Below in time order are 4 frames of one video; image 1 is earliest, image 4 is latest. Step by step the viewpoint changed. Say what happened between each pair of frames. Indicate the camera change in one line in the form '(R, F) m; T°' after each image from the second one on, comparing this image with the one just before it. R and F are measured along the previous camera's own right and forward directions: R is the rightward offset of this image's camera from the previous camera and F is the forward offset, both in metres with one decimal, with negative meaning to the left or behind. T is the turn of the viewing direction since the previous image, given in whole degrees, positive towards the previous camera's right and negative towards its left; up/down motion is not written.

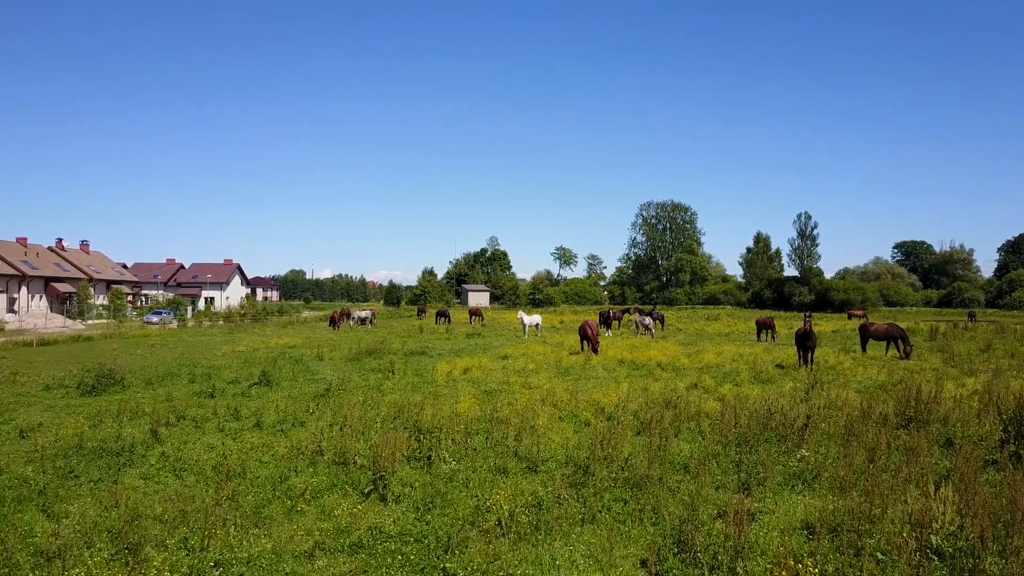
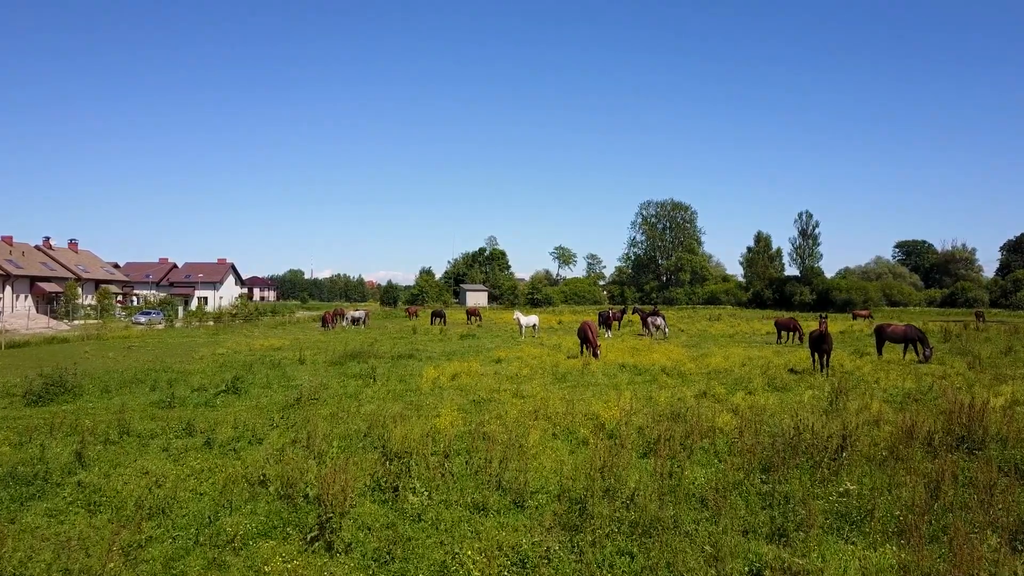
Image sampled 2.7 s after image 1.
(+0.2, +1.5) m; 0°
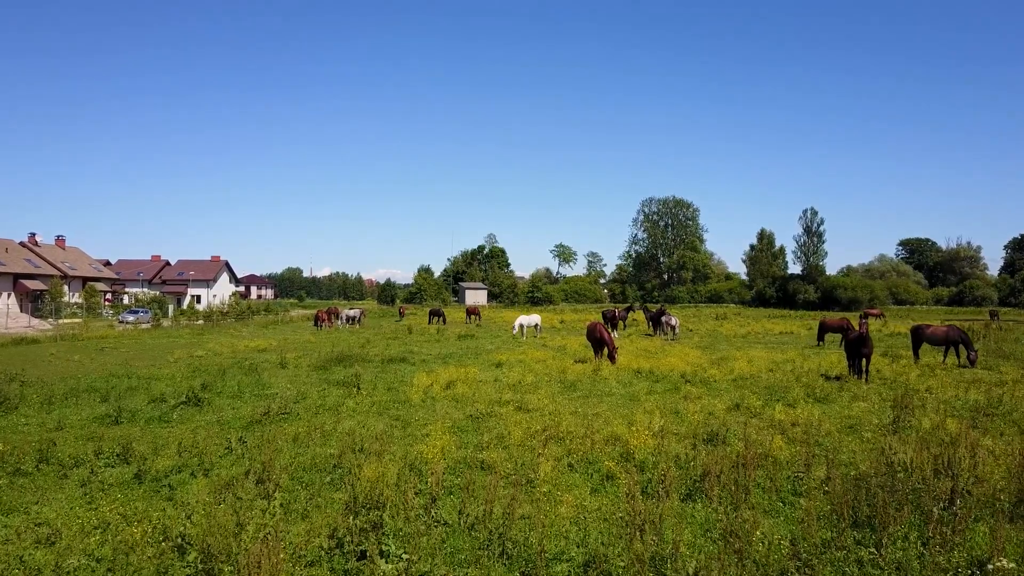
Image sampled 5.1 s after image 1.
(-0.1, +2.0) m; 0°
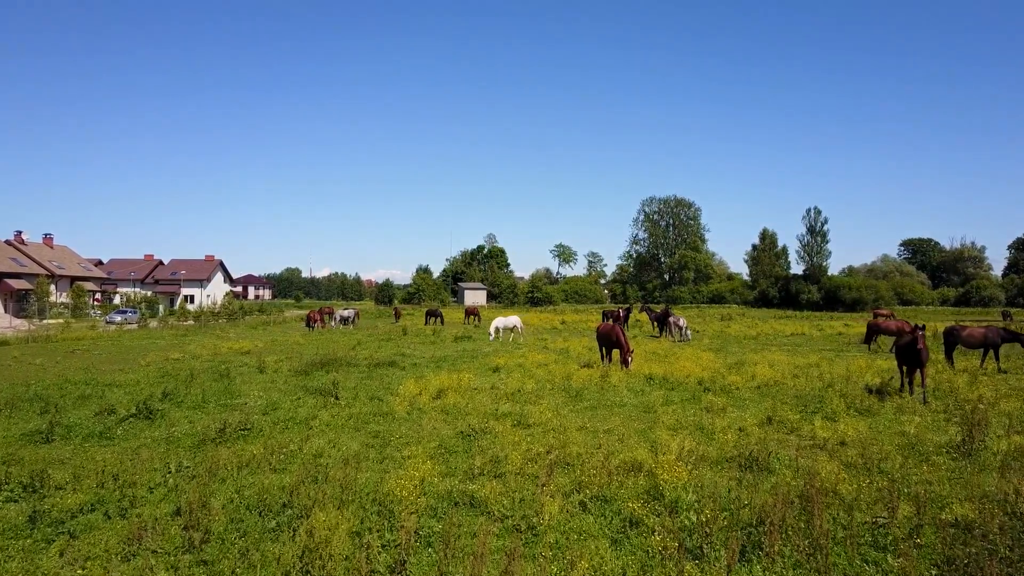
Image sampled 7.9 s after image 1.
(0.0, +1.7) m; 0°
